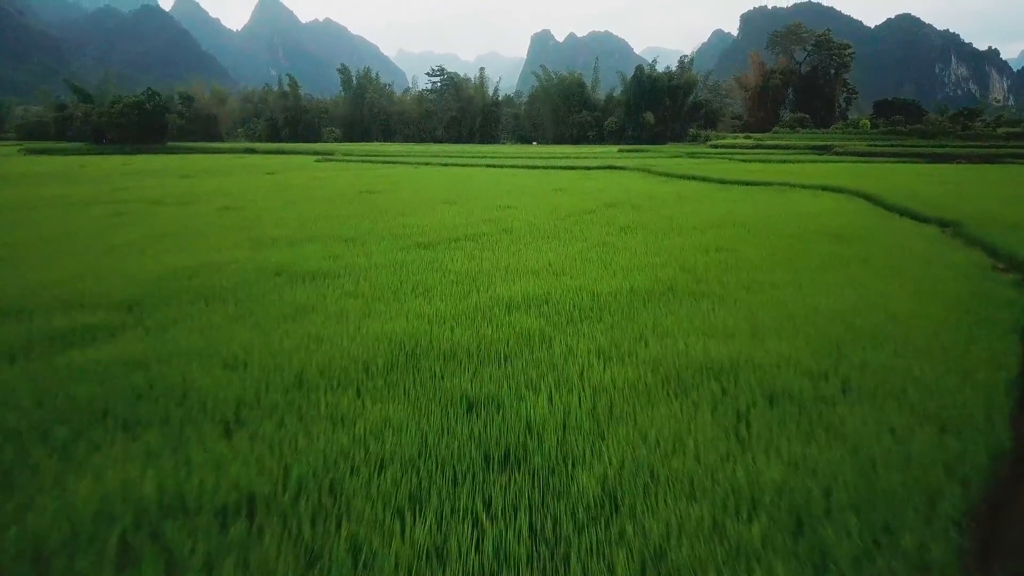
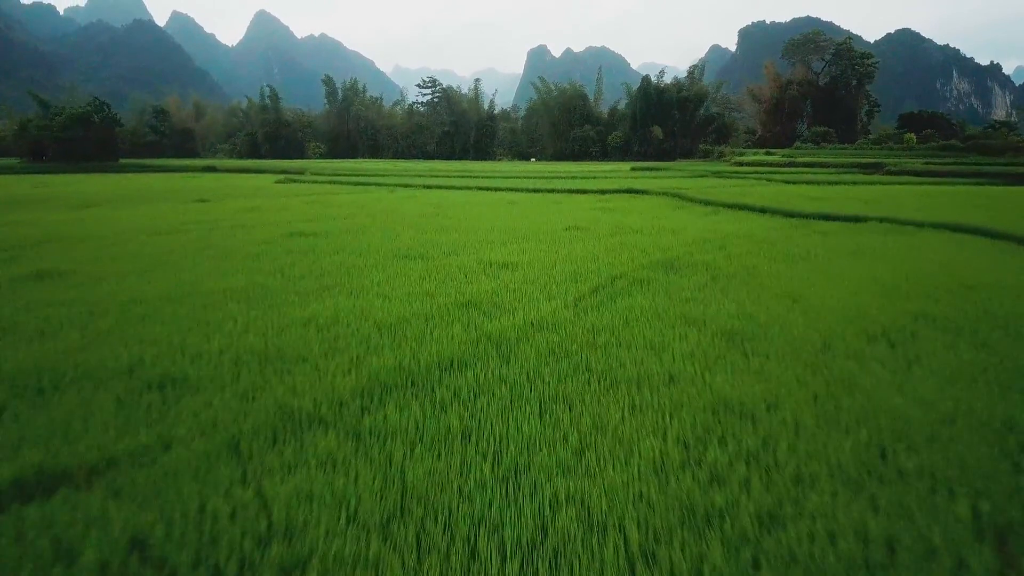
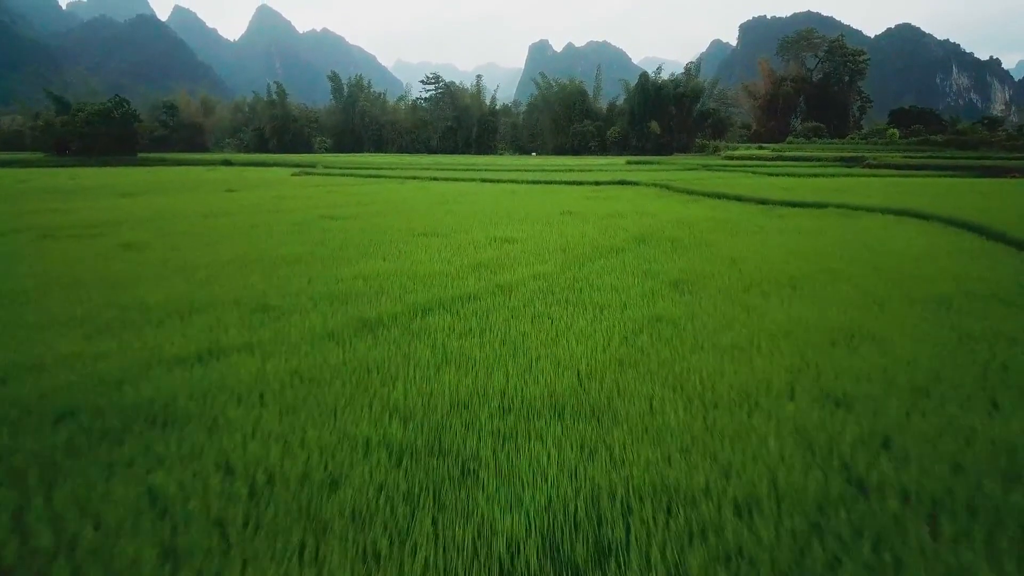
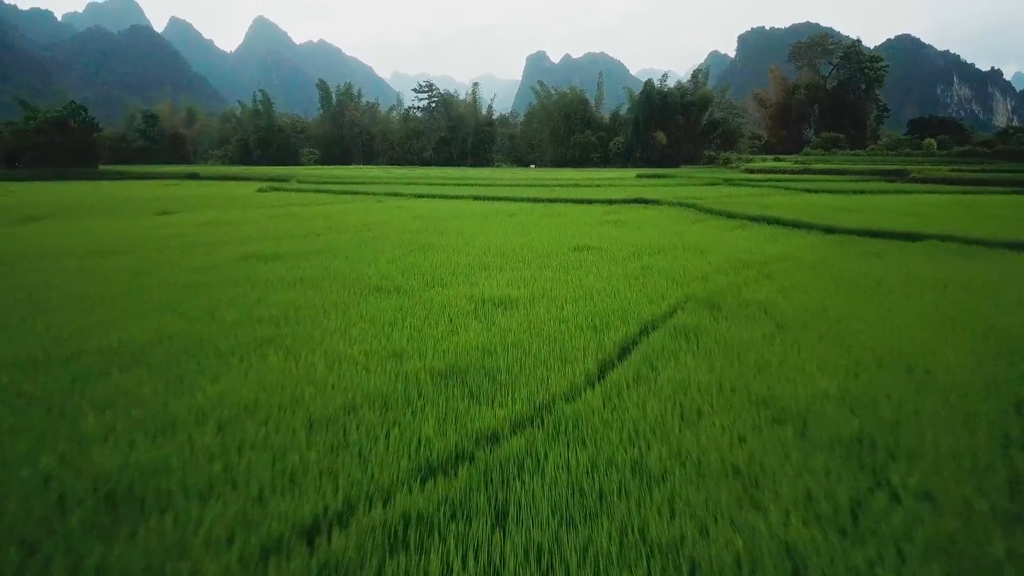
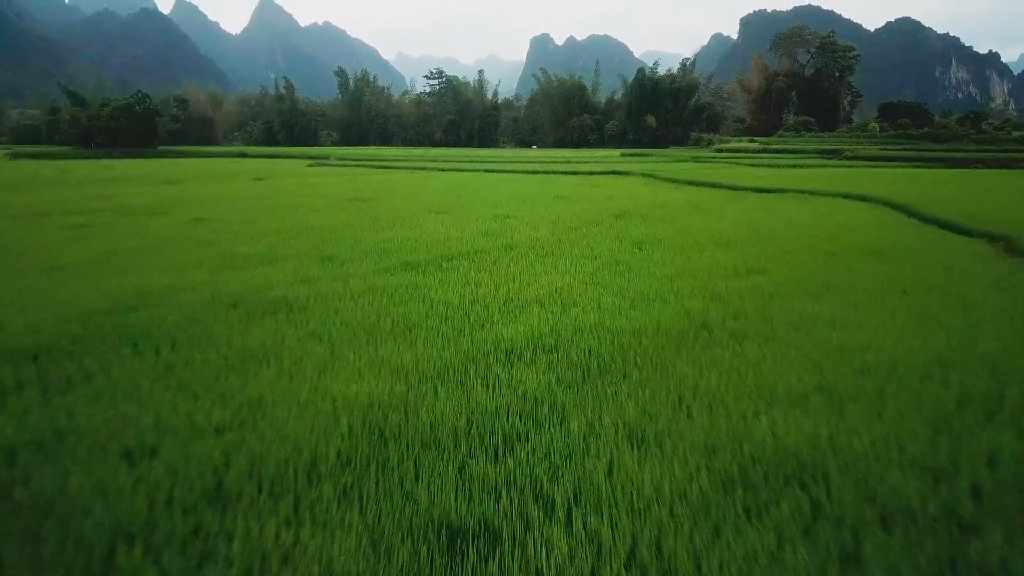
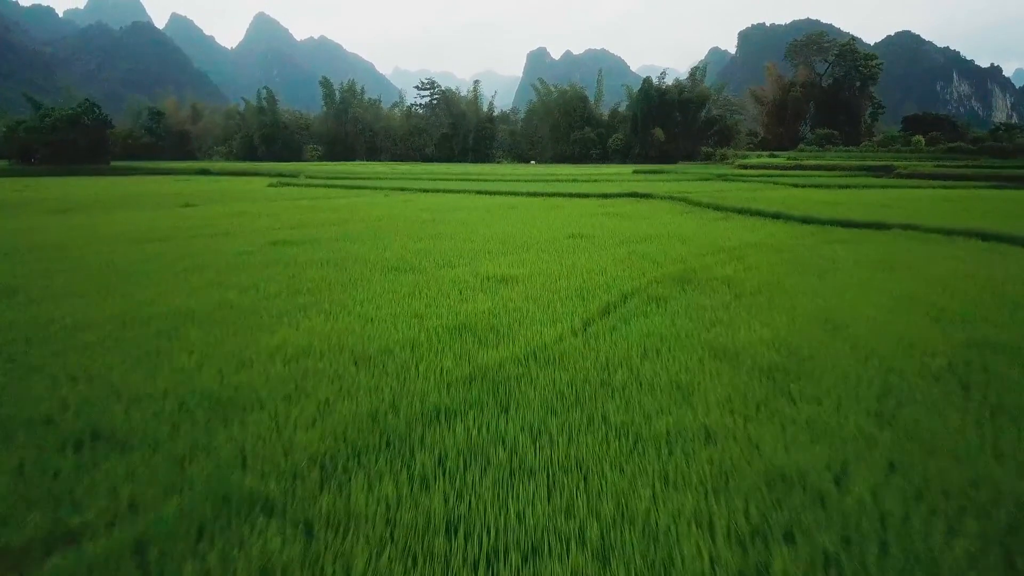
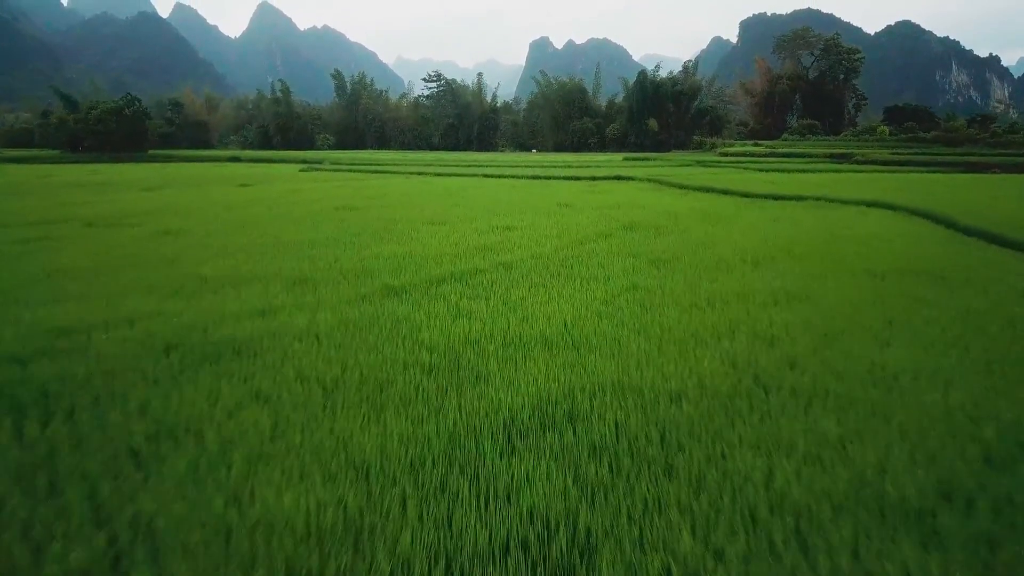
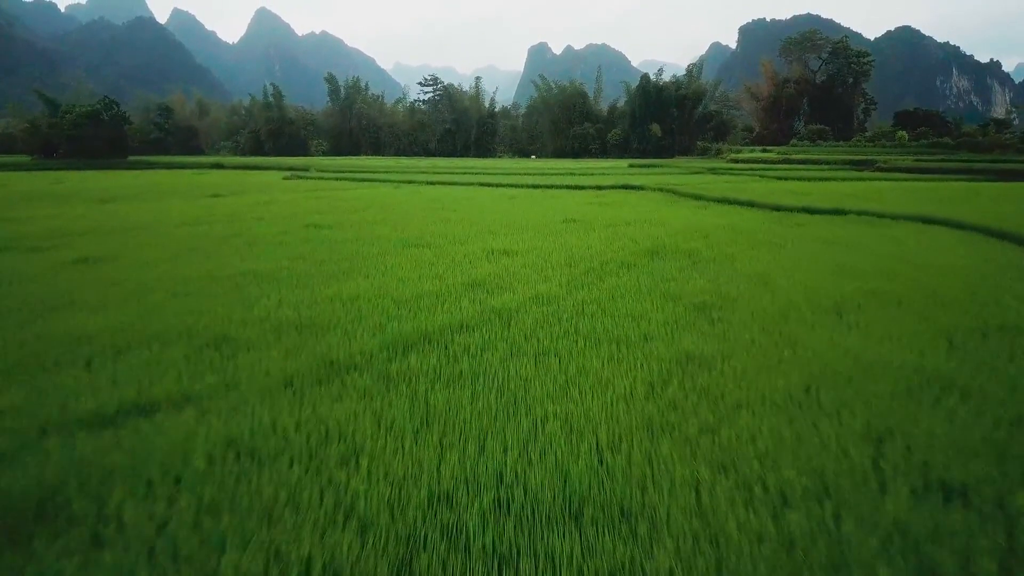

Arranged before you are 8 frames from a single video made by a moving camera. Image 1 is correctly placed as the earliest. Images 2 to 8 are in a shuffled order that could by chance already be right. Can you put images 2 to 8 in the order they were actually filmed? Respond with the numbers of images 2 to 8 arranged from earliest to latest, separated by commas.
5, 7, 3, 8, 2, 6, 4
